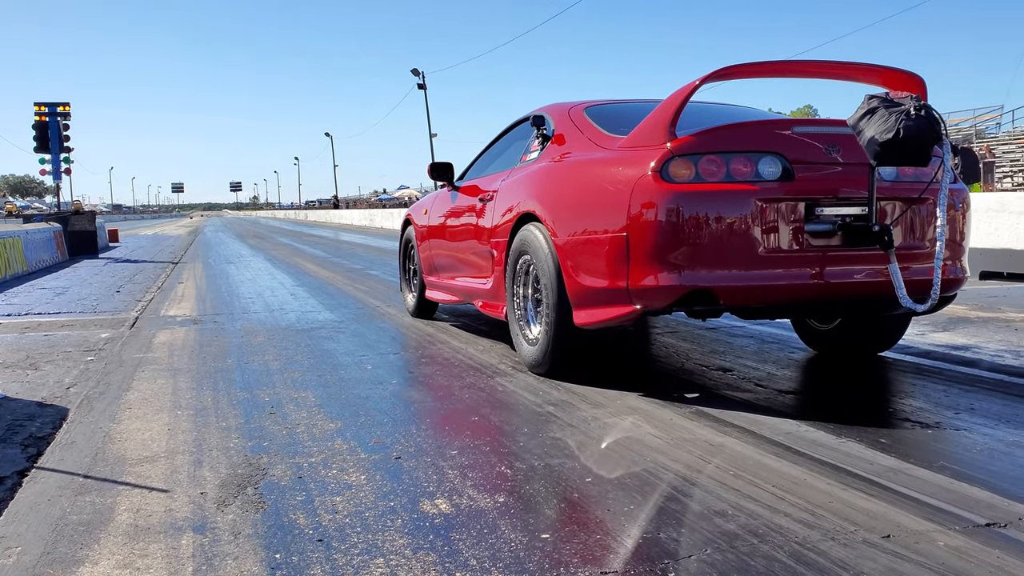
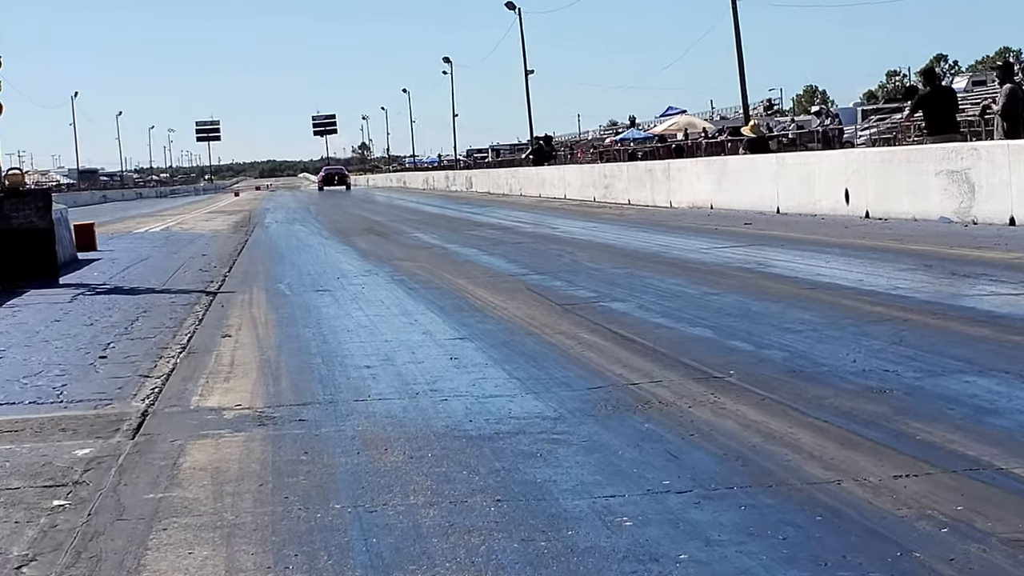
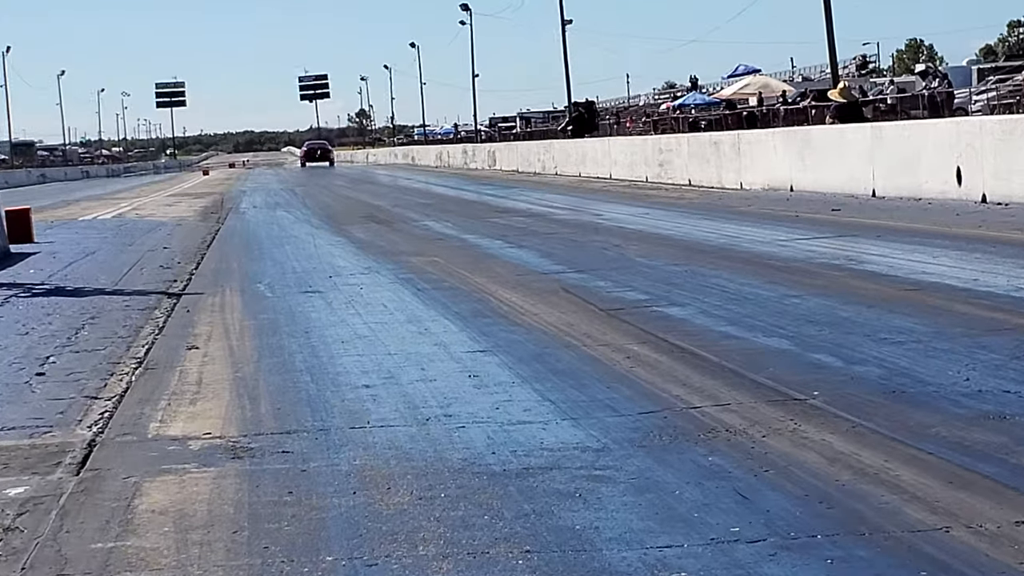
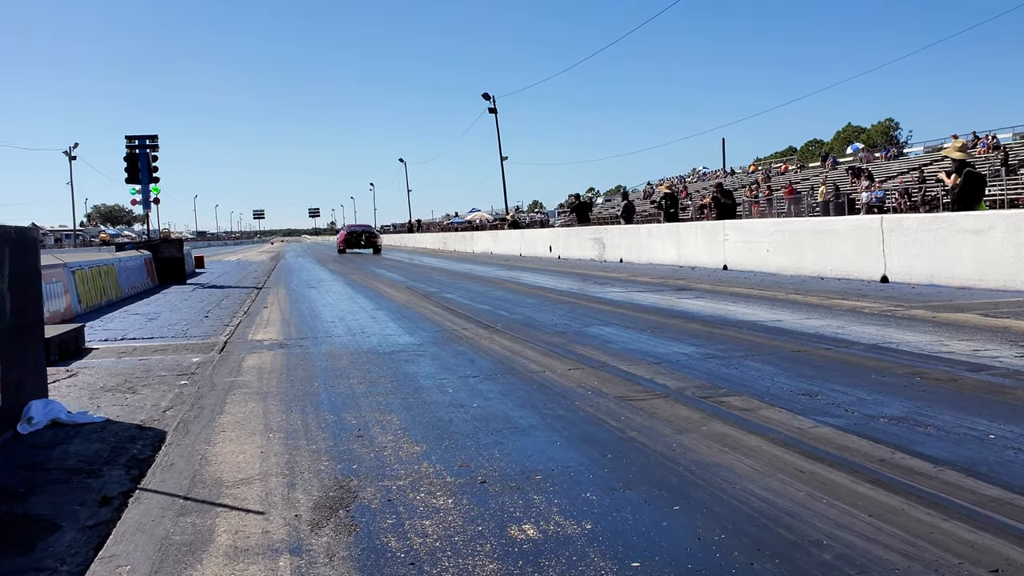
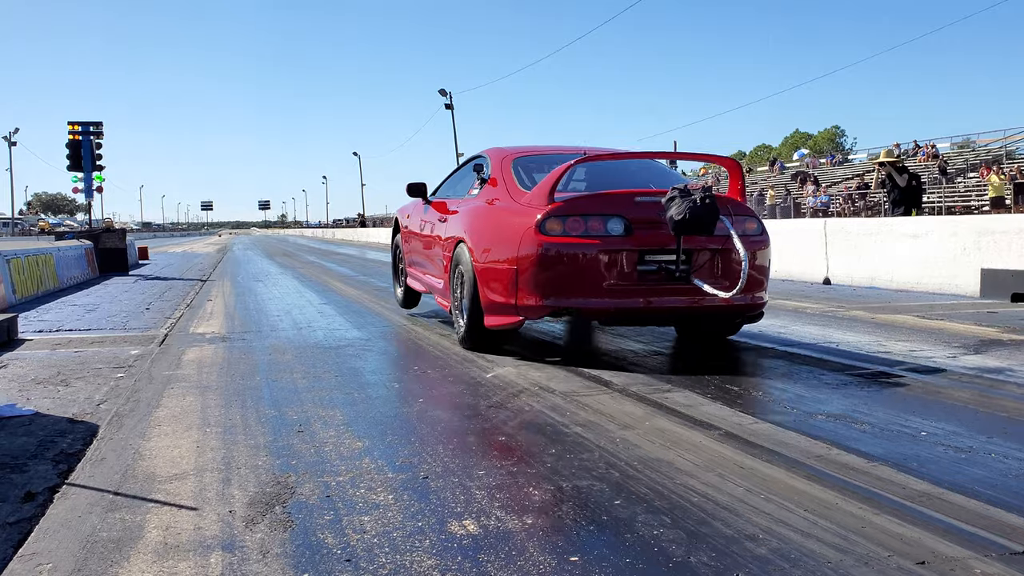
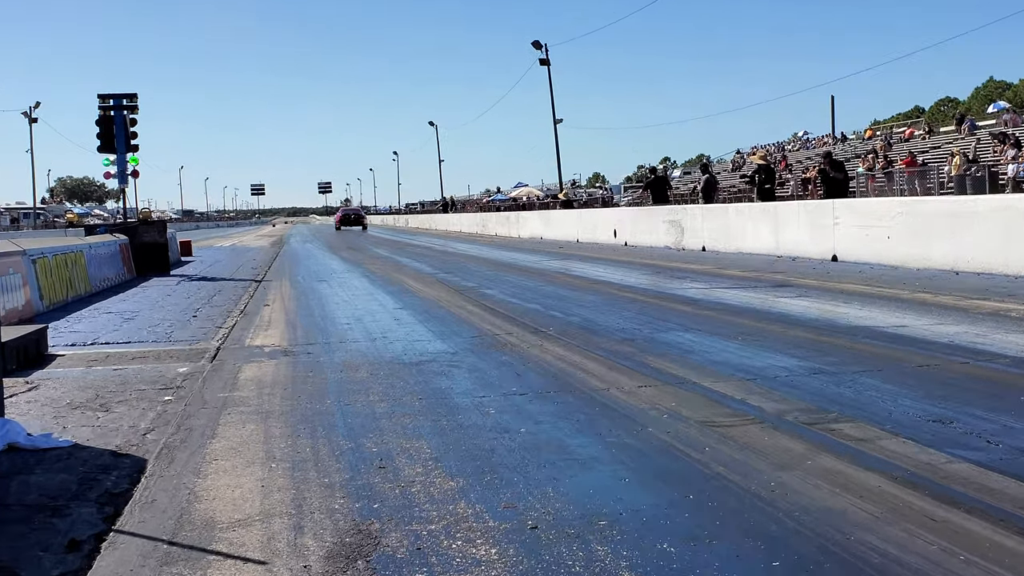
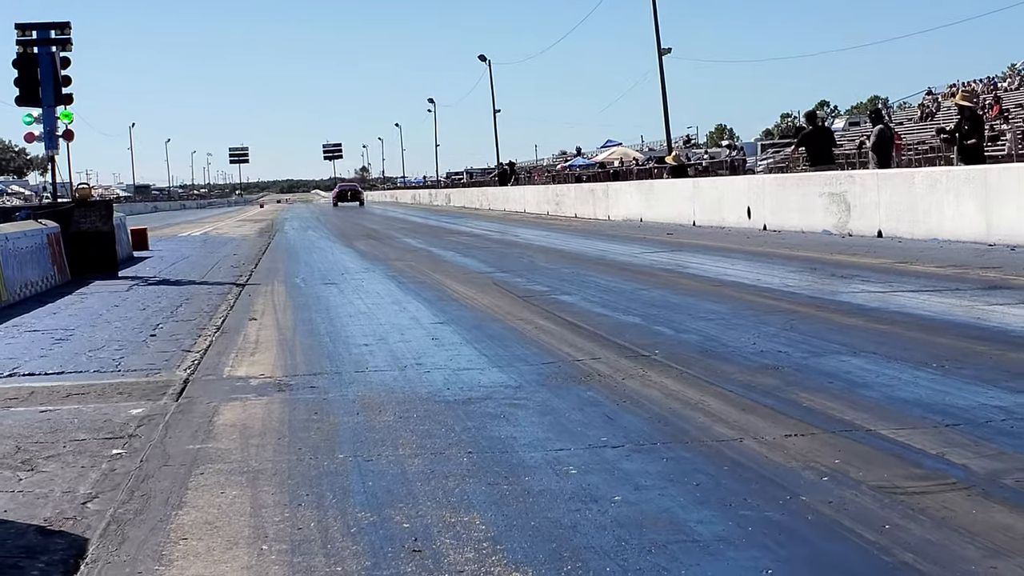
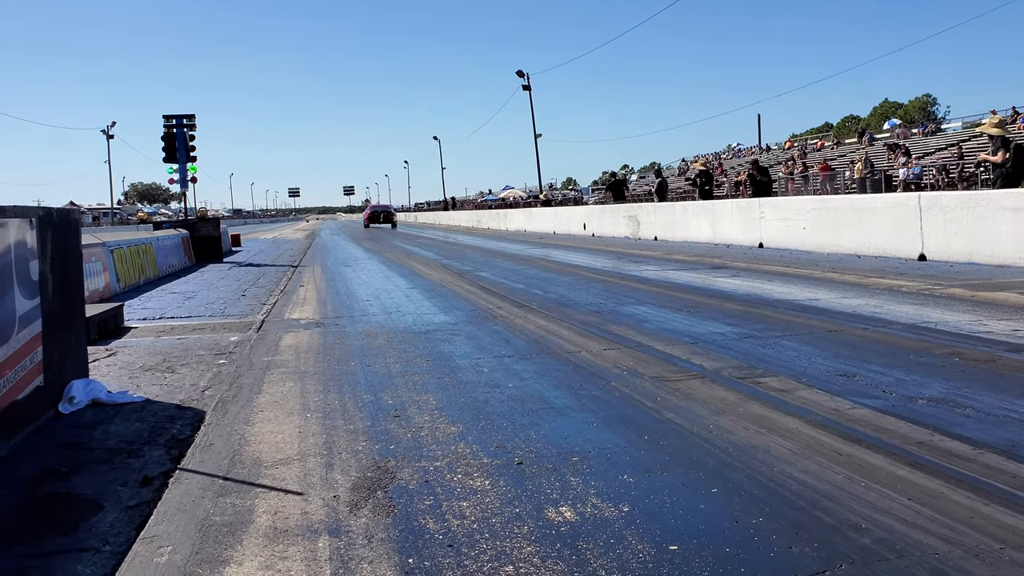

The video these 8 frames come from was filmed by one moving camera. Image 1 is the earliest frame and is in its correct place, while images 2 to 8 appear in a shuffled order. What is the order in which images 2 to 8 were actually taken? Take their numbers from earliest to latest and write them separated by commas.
5, 4, 8, 6, 7, 2, 3
